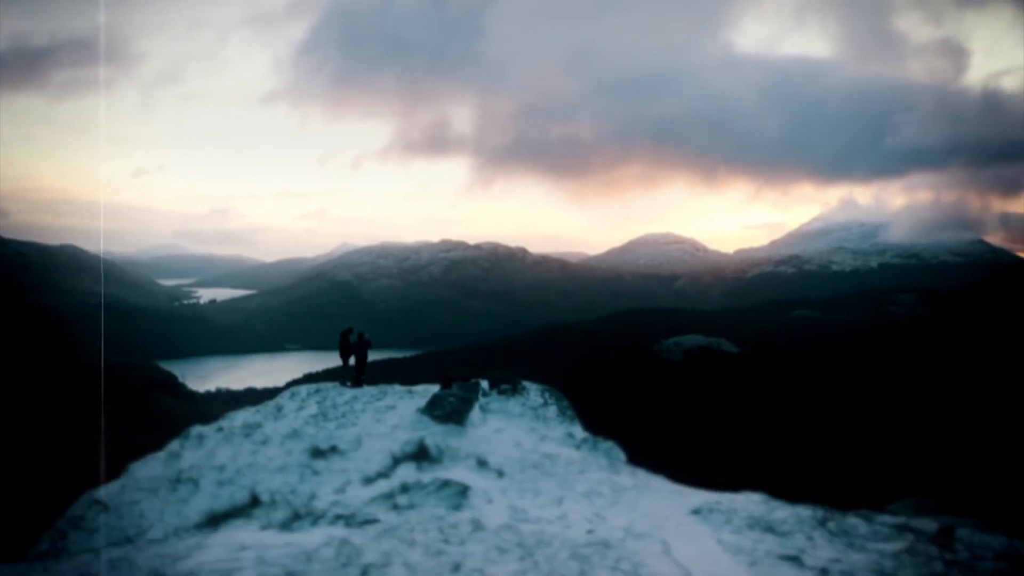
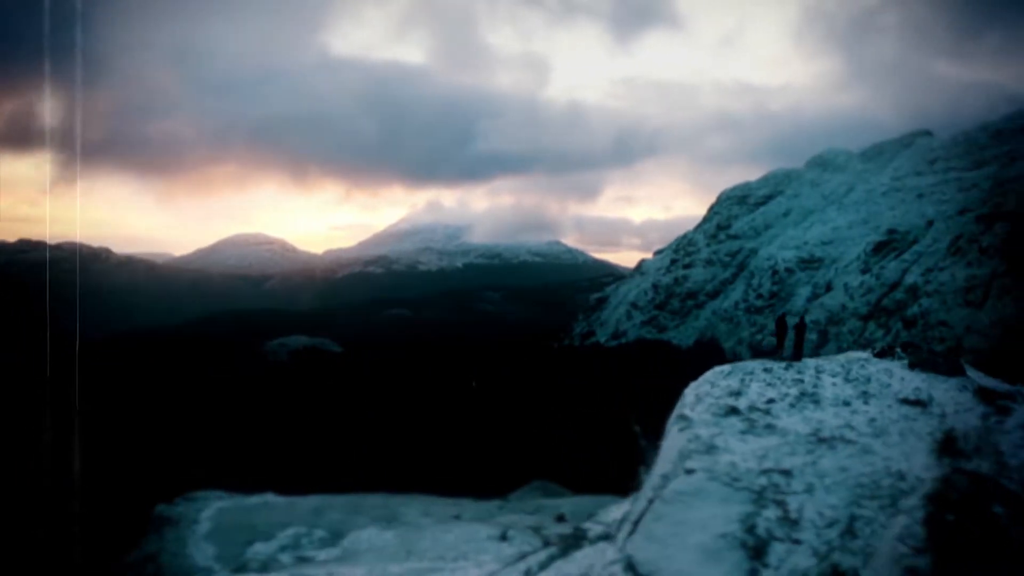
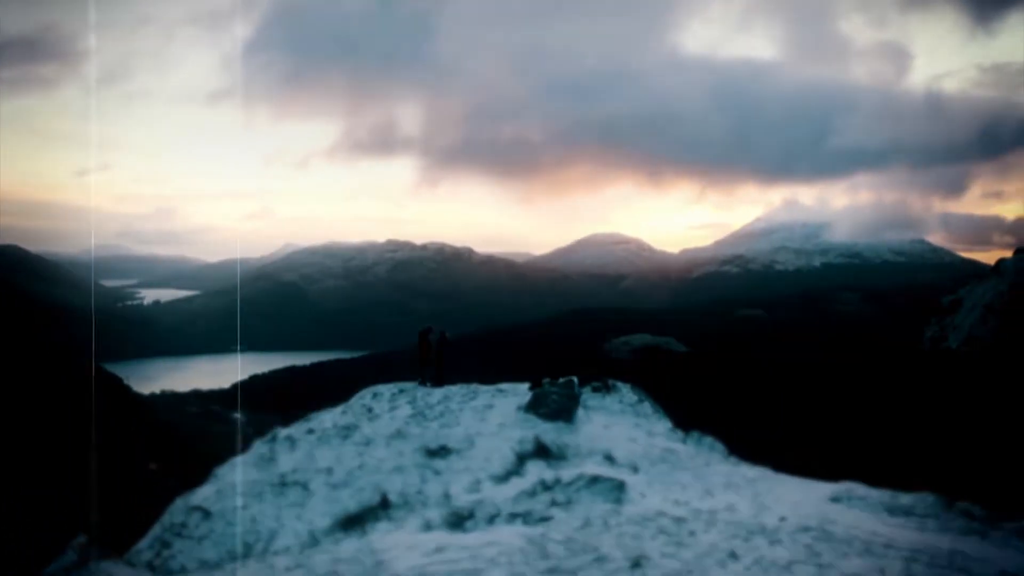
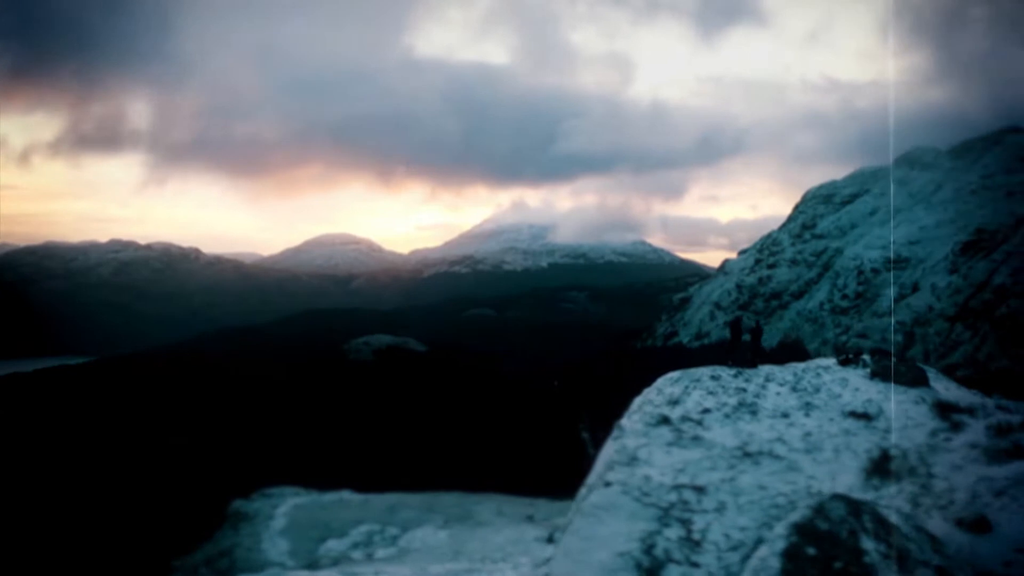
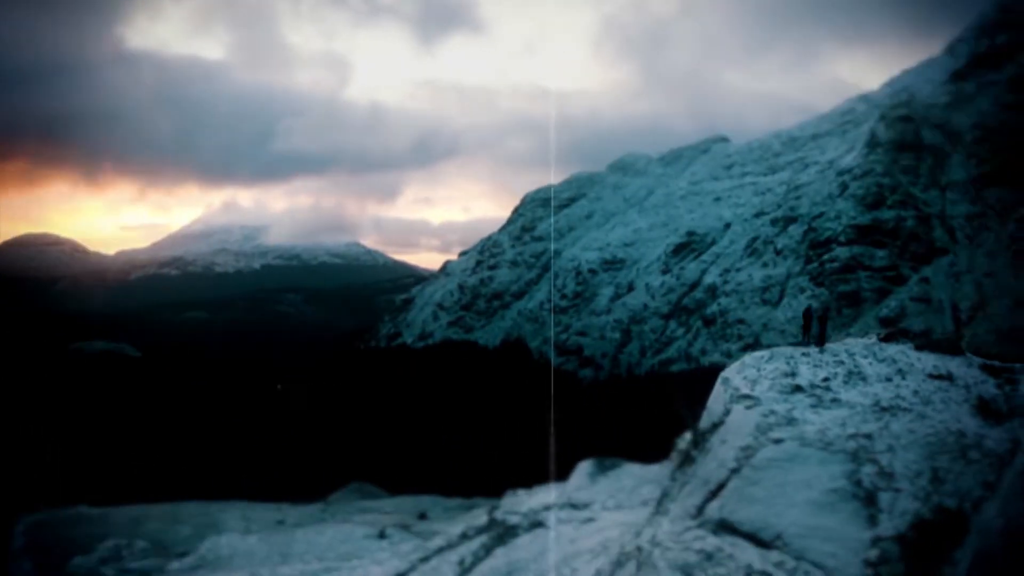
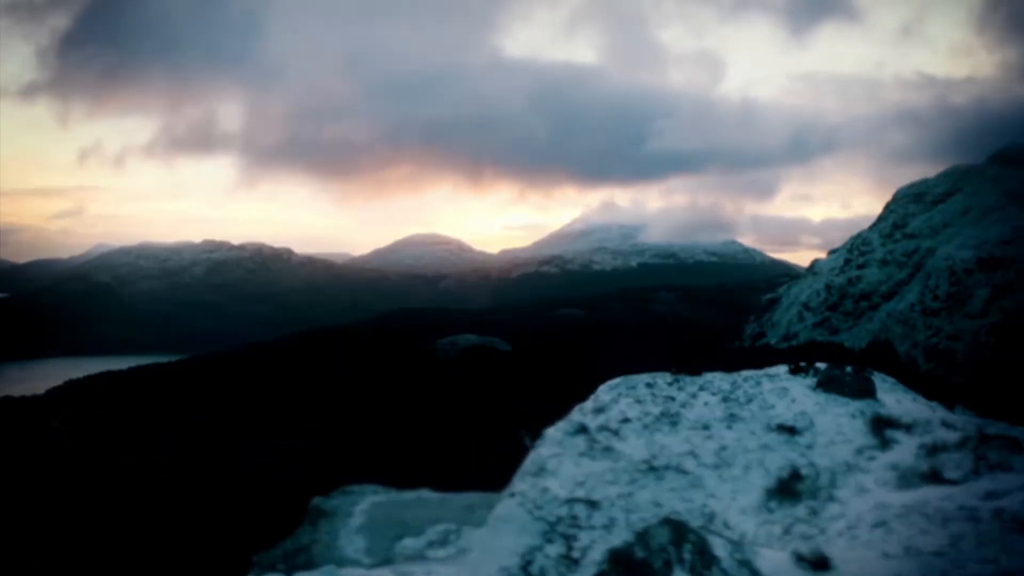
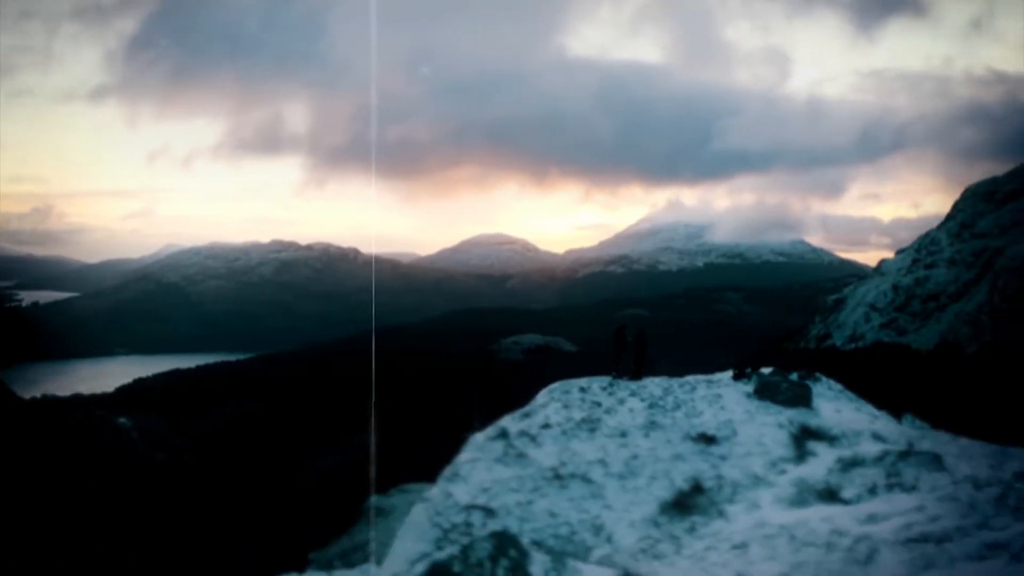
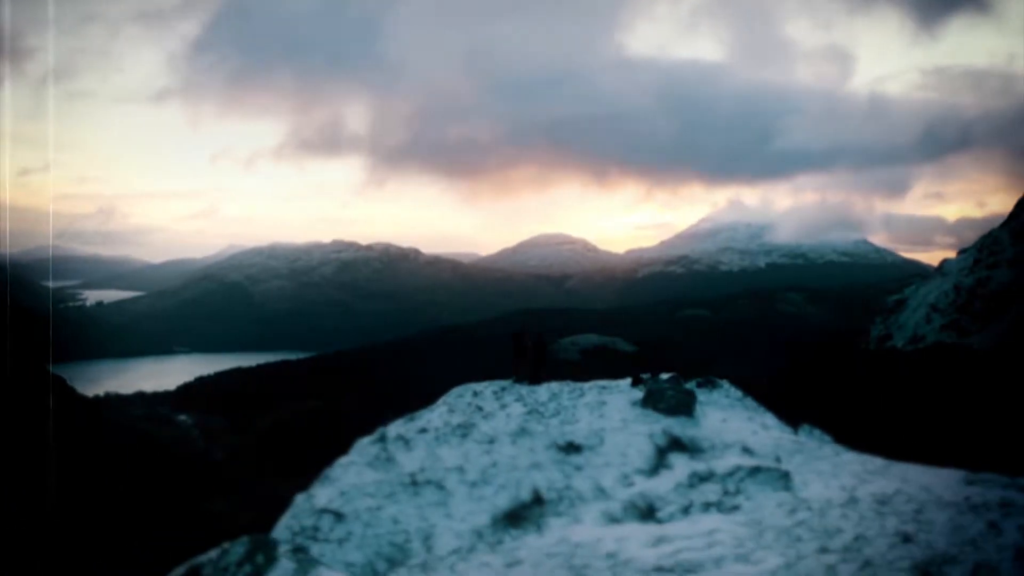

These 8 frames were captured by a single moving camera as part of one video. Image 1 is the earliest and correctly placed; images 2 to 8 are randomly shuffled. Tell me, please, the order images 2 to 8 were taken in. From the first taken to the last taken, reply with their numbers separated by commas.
3, 8, 7, 6, 4, 2, 5
